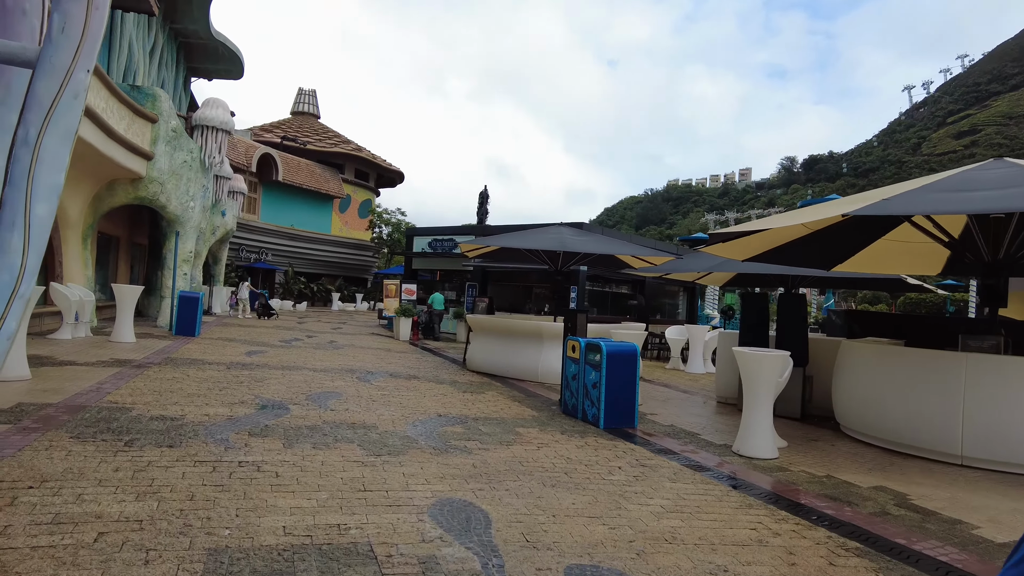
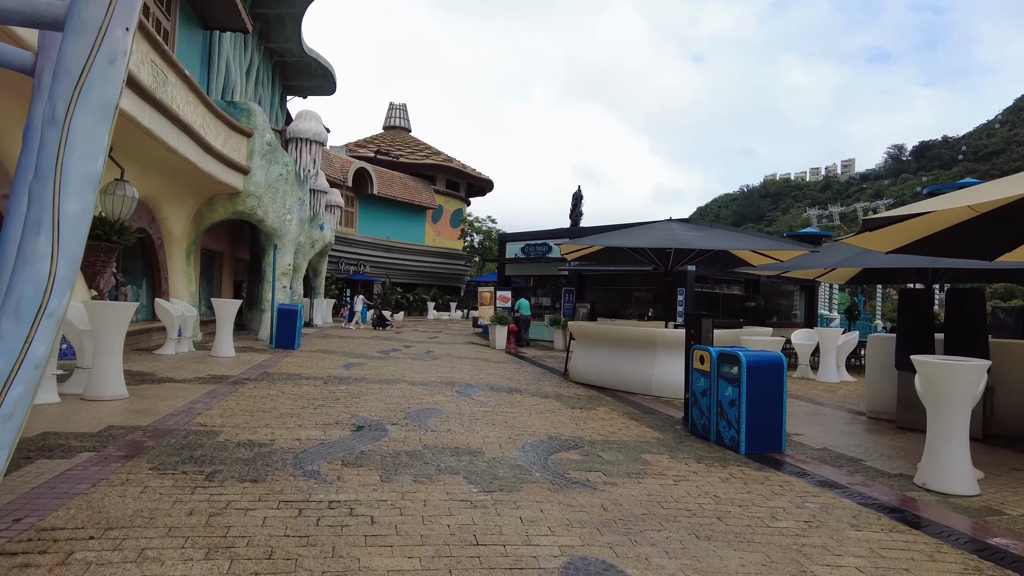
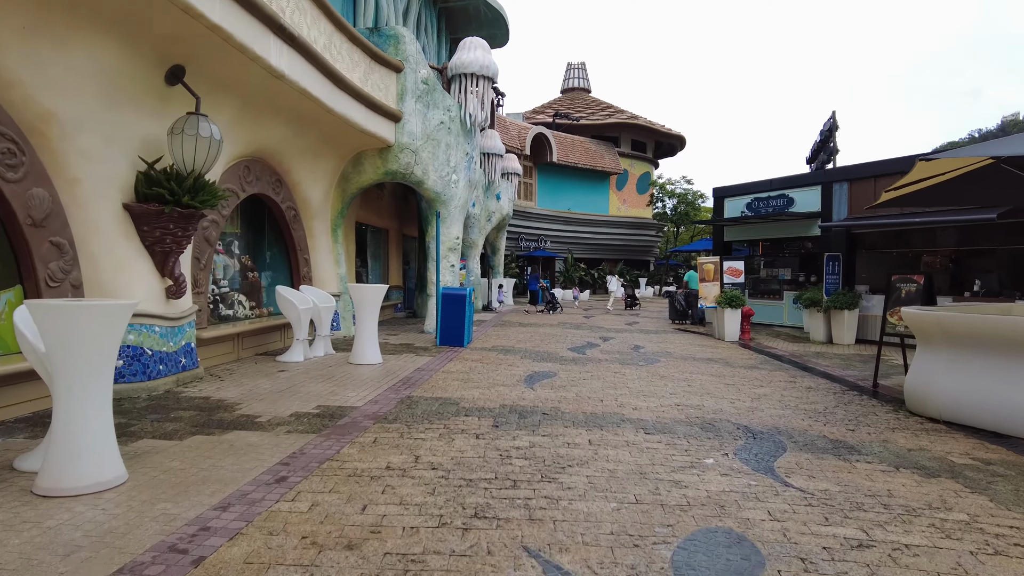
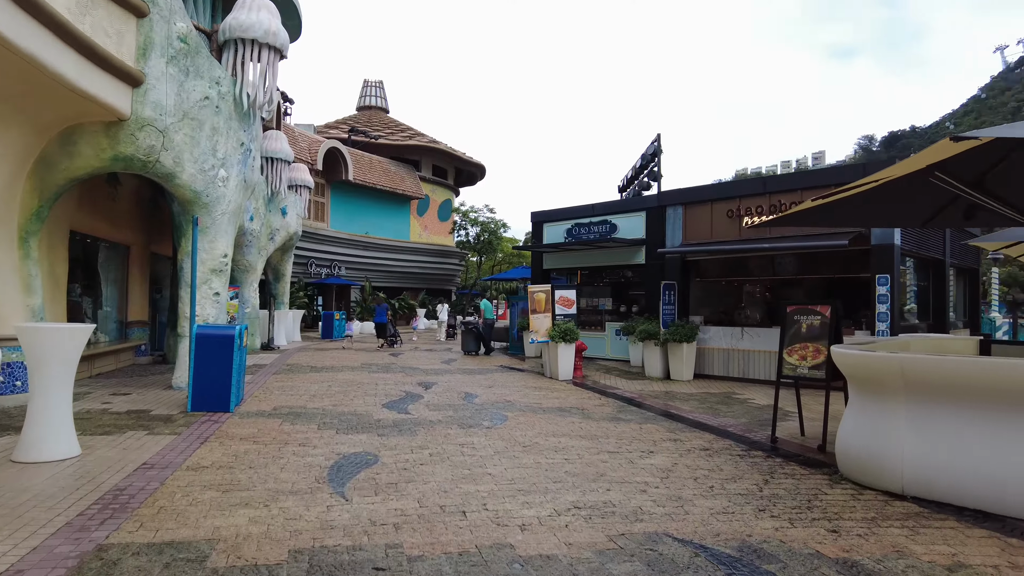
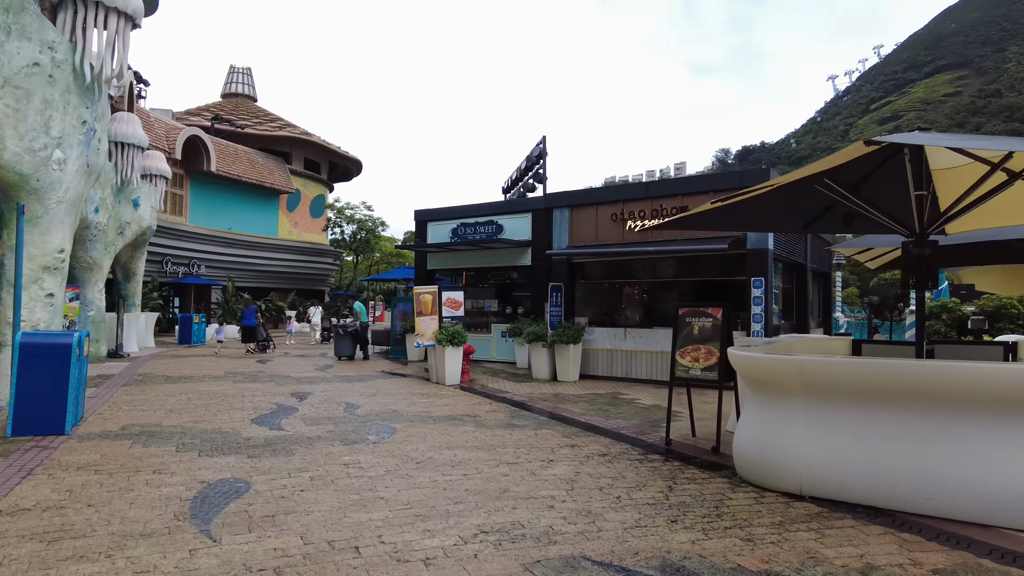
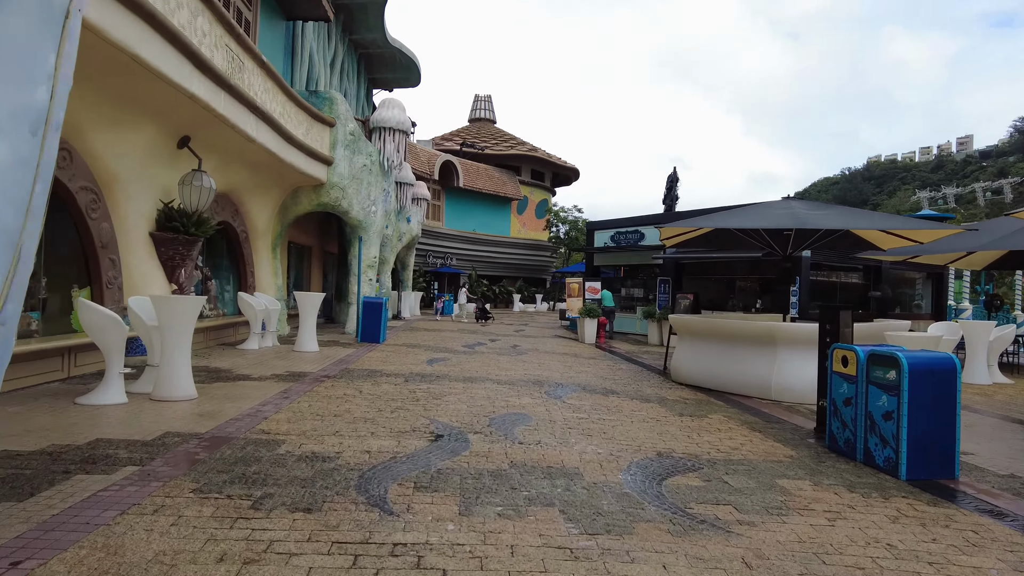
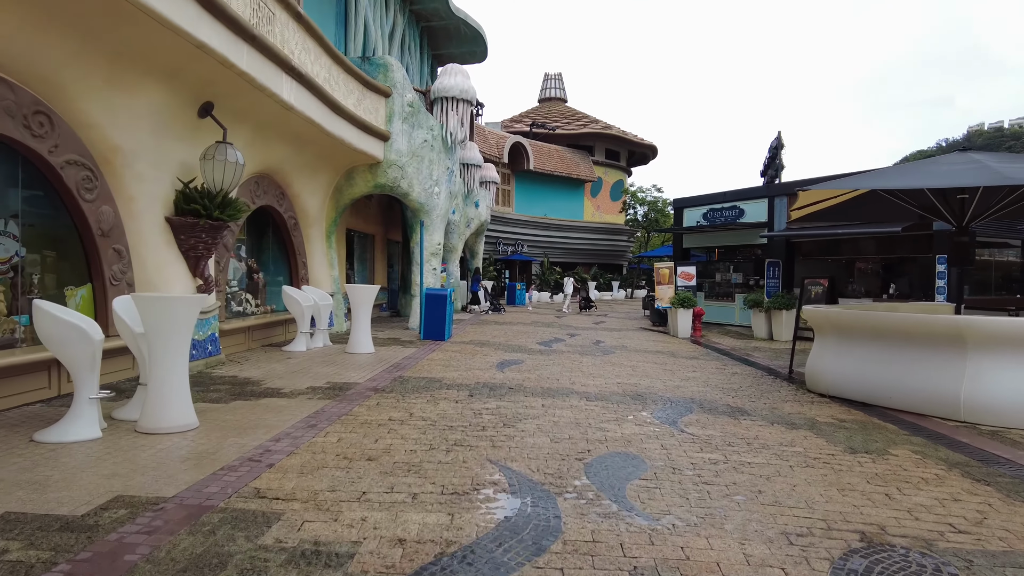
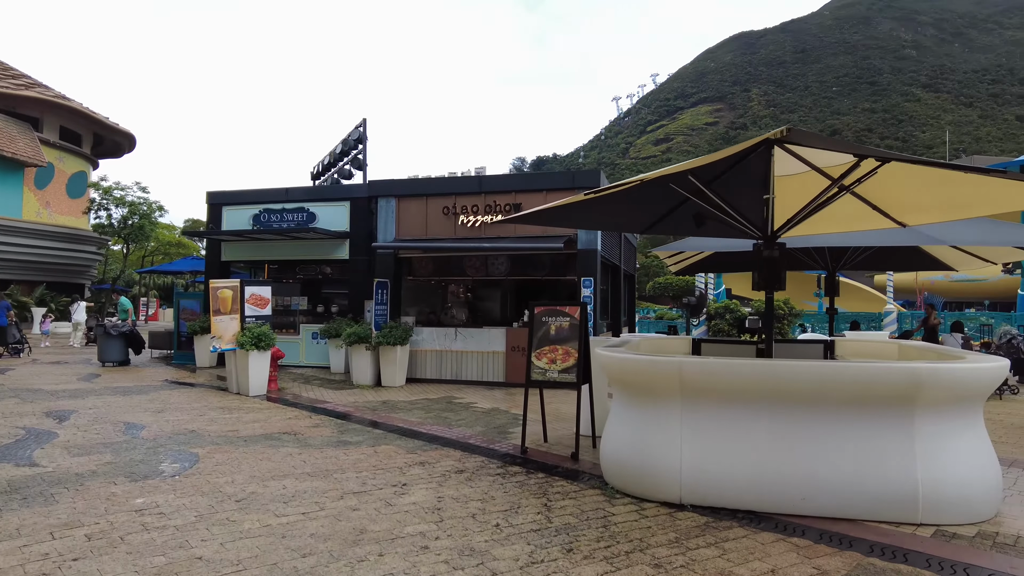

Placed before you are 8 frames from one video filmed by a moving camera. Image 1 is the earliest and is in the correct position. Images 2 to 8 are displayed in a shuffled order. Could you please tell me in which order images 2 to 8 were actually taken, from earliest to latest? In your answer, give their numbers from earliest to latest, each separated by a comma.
2, 6, 7, 3, 4, 5, 8
